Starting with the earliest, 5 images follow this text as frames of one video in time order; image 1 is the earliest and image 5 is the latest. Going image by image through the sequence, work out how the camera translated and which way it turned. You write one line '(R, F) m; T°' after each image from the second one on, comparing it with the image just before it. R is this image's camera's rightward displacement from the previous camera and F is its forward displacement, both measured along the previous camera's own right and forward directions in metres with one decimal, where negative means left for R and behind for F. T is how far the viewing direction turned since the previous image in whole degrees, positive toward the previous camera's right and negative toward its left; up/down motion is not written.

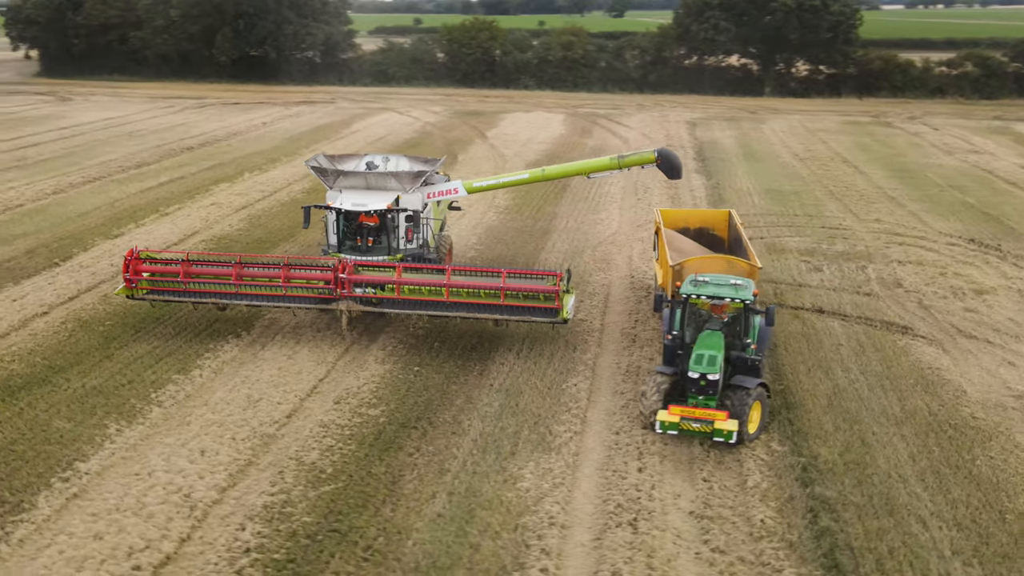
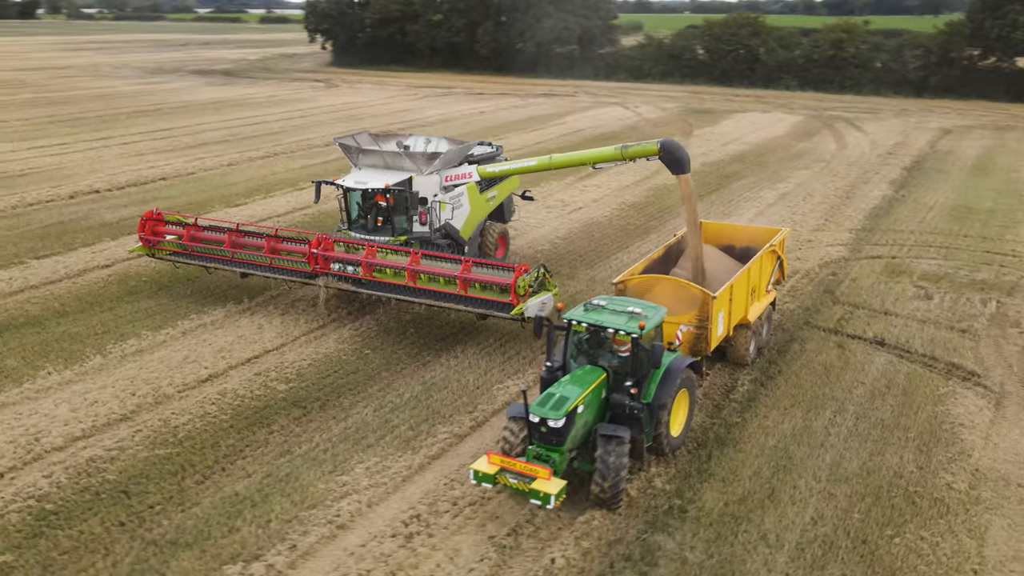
(+4.0, +1.3) m; -18°
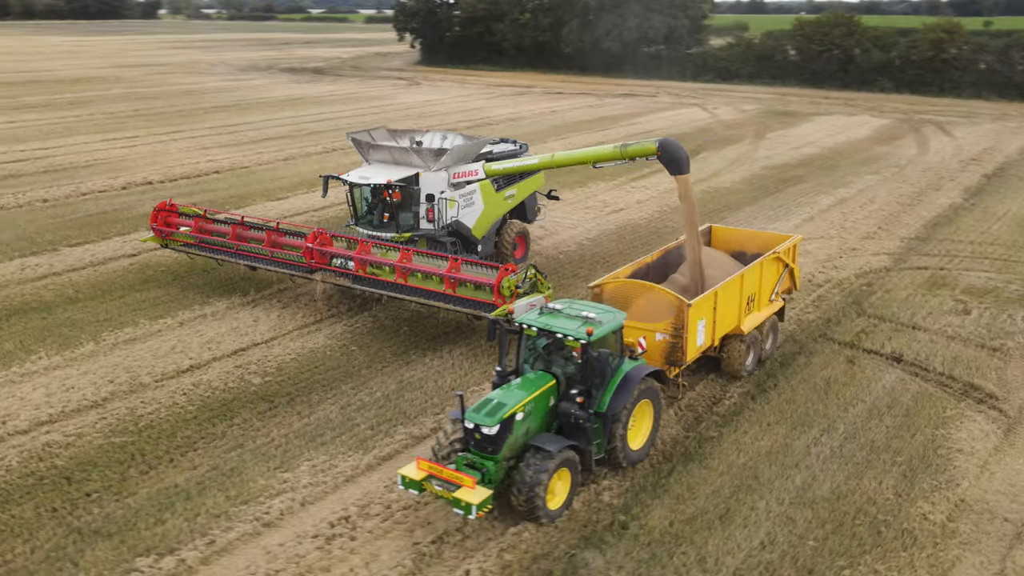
(+1.3, +0.4) m; -6°
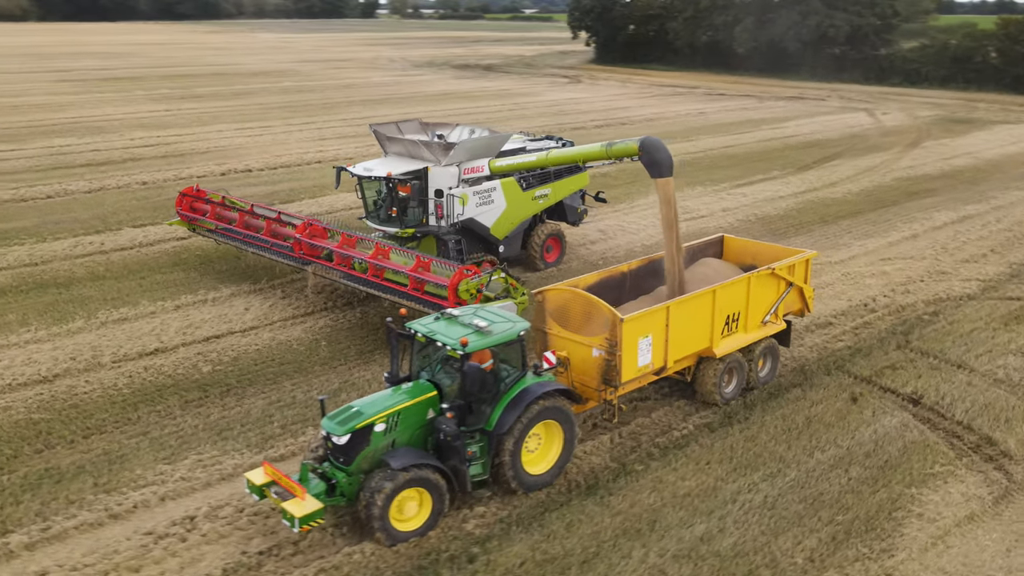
(+2.5, +0.9) m; -12°
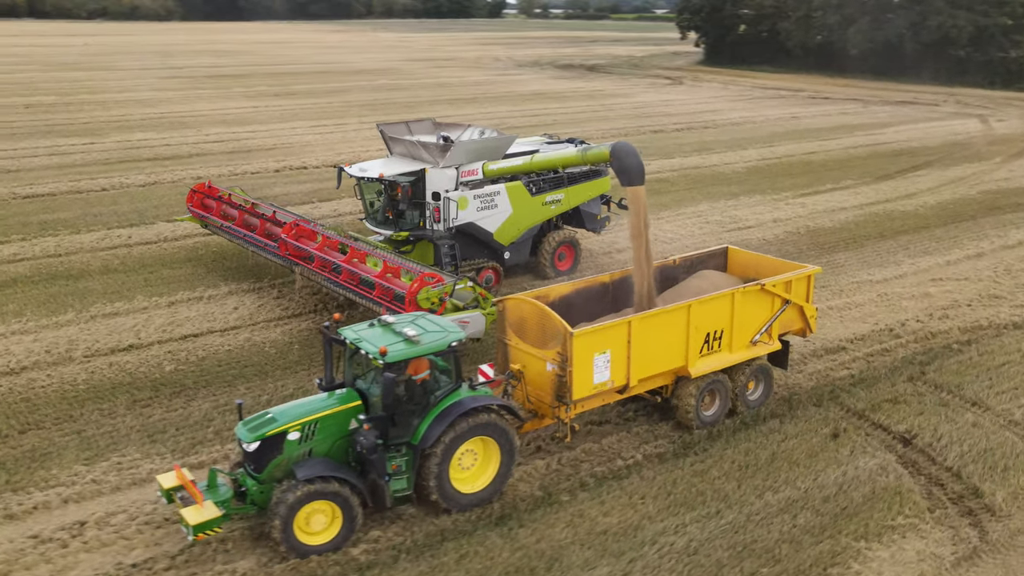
(+1.6, +0.6) m; -7°
